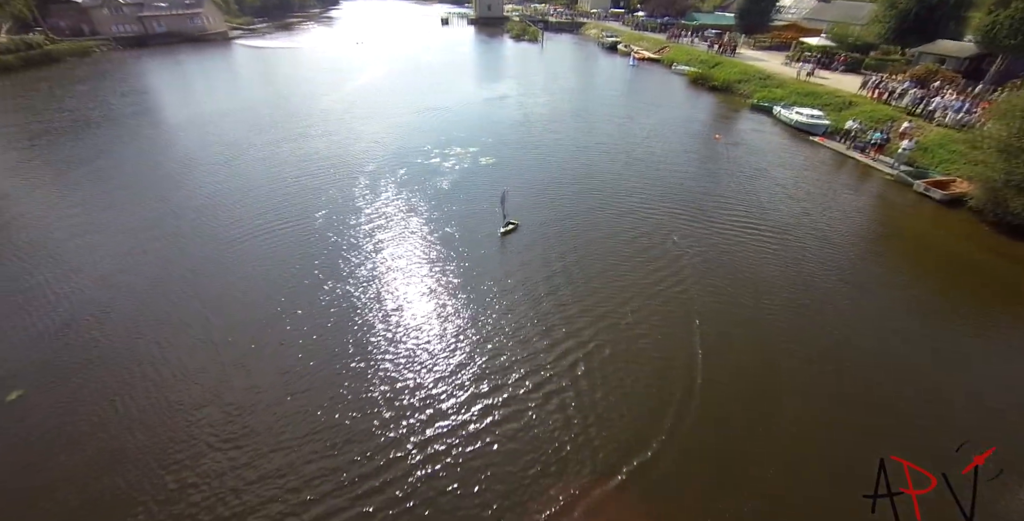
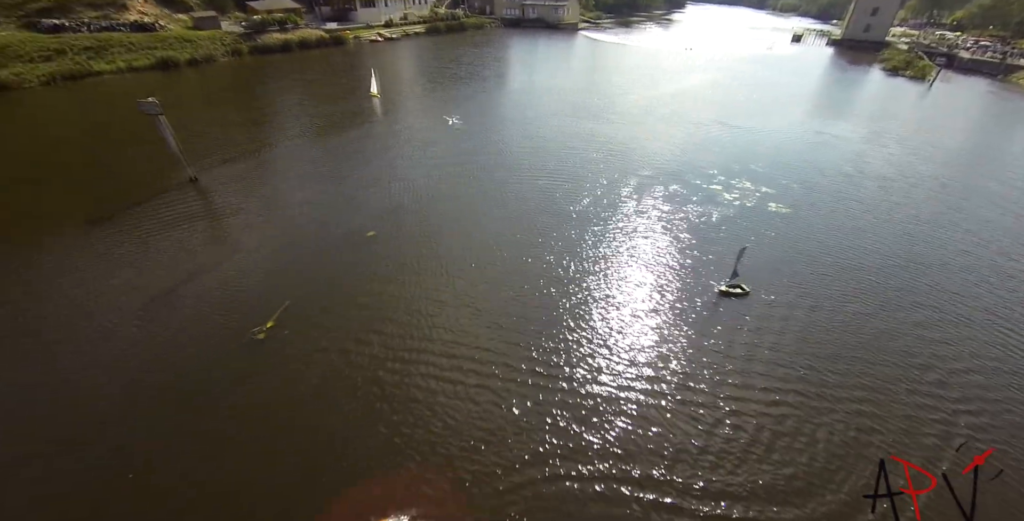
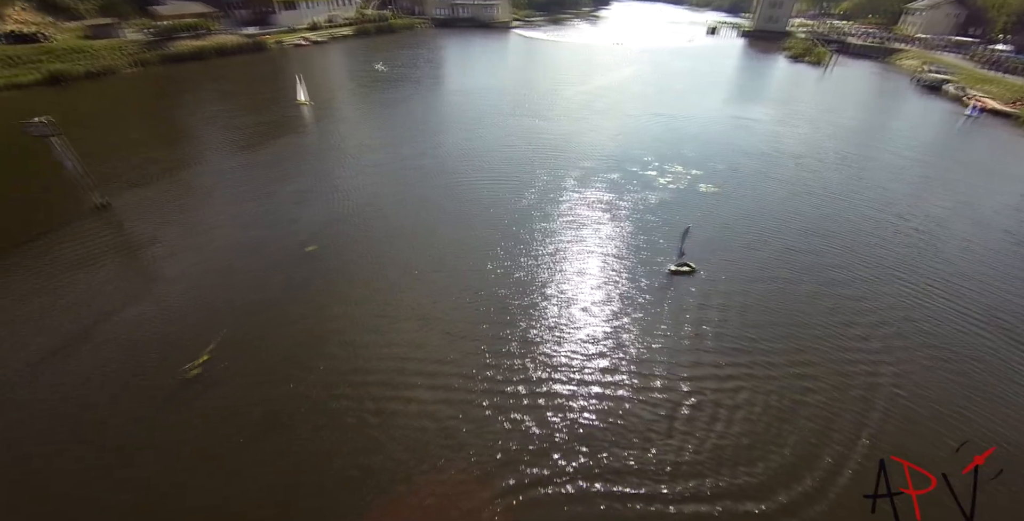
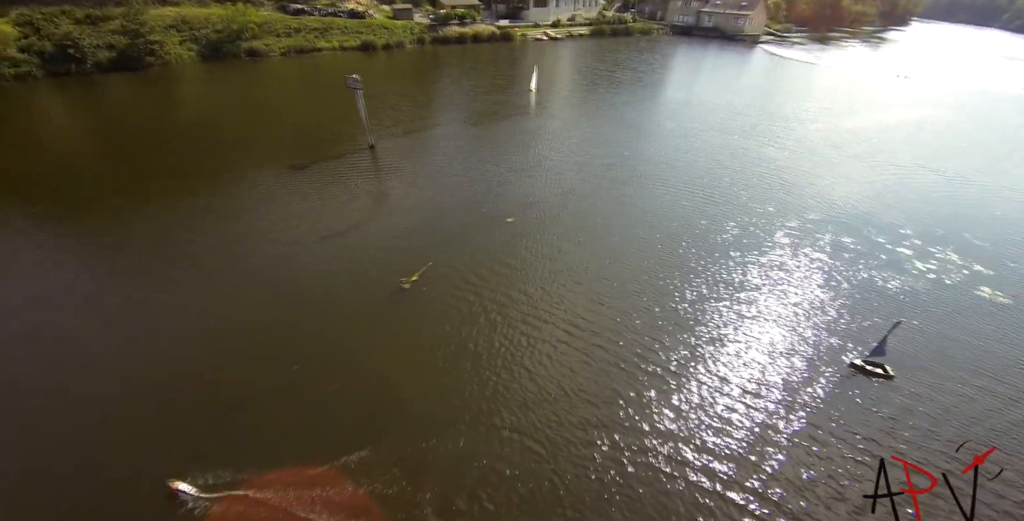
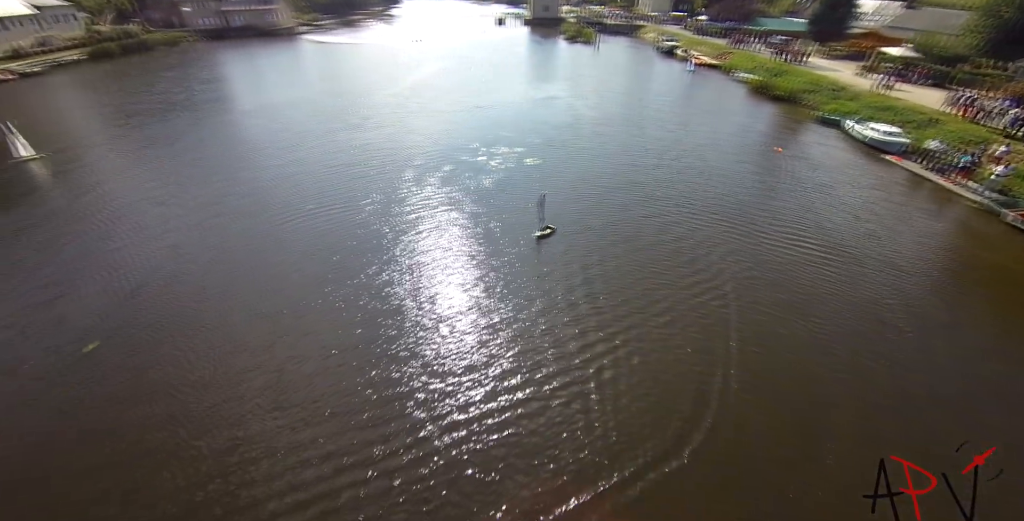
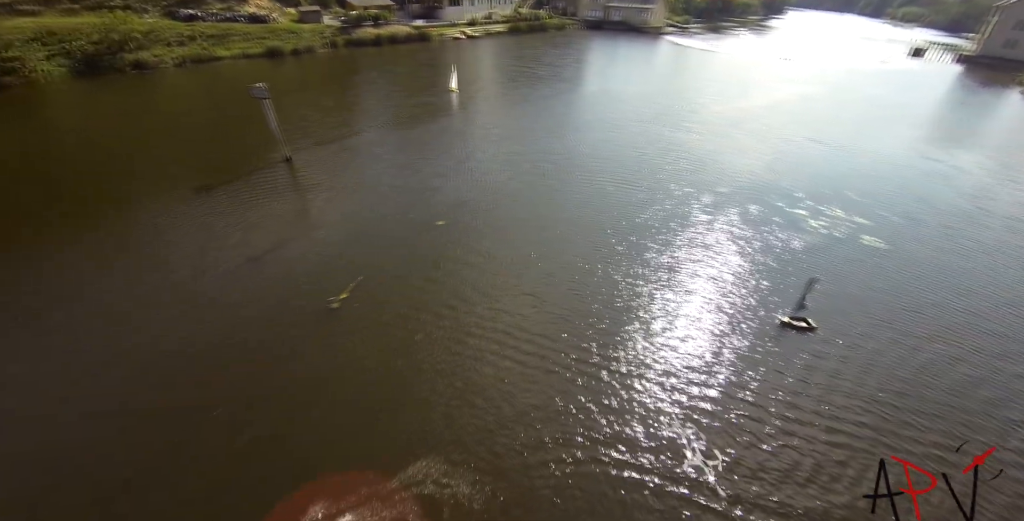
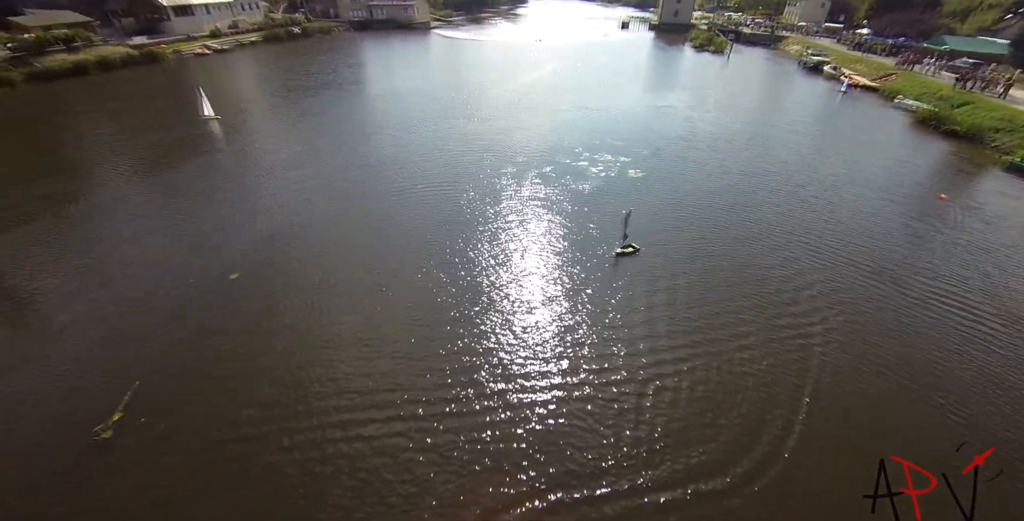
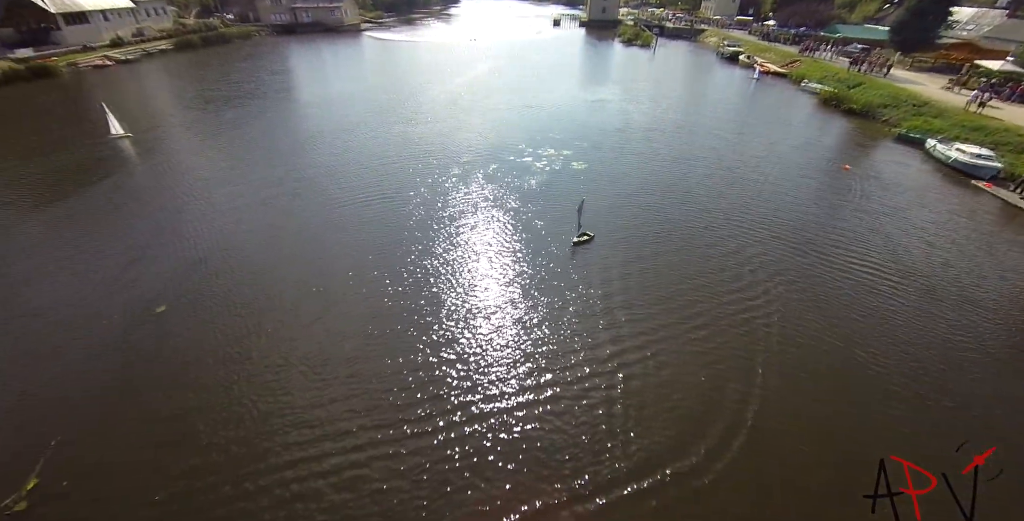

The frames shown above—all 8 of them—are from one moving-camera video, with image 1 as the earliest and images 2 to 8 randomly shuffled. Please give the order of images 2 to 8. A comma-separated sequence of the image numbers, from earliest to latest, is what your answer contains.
5, 8, 7, 3, 2, 6, 4
